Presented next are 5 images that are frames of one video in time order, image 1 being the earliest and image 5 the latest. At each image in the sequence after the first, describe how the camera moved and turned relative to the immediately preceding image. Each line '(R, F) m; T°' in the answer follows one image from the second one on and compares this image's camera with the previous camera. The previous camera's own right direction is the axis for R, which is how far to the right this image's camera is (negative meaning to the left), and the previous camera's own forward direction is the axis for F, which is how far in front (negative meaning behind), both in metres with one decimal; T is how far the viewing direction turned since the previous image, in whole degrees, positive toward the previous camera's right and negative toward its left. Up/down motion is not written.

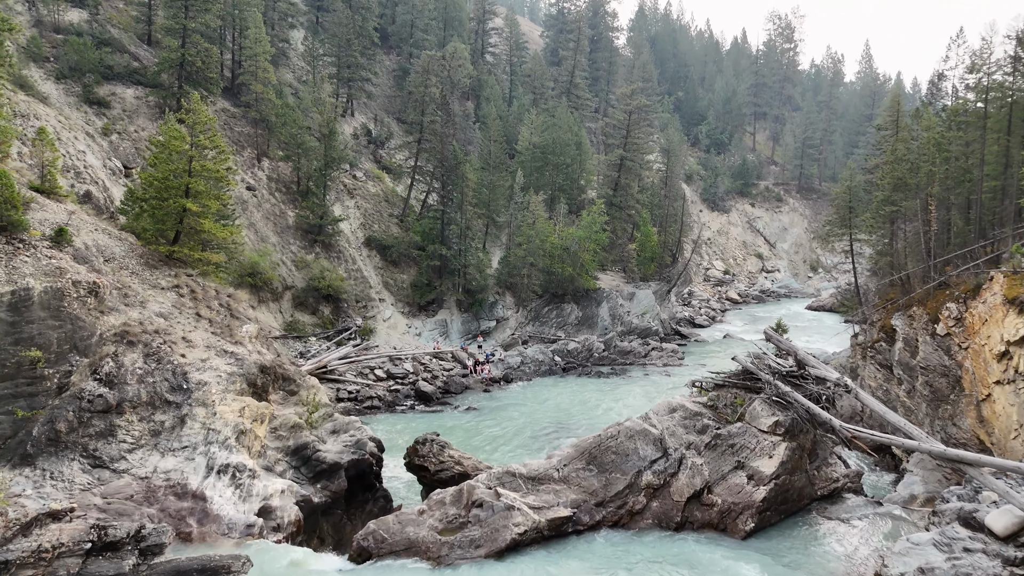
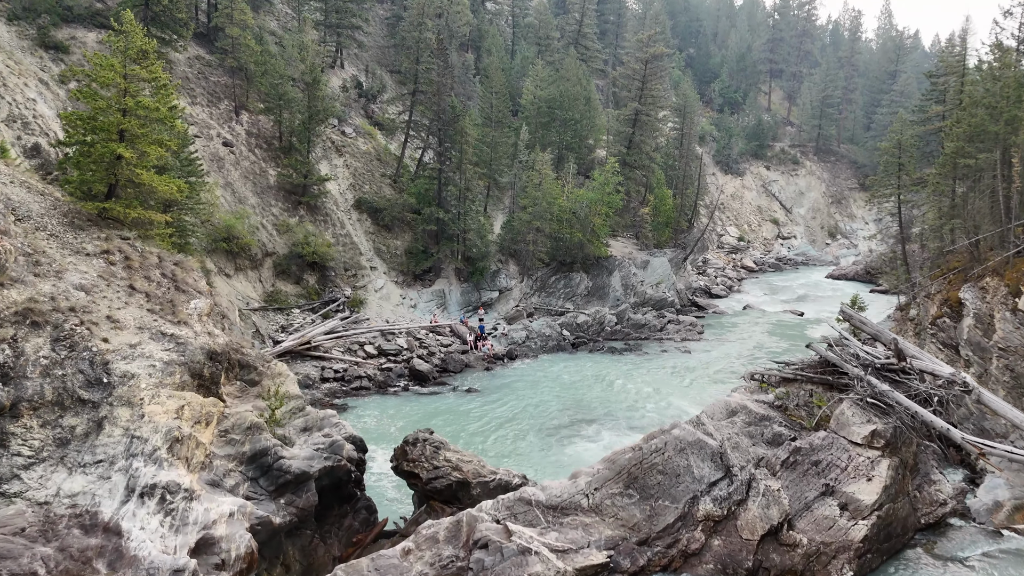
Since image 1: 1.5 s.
(-0.2, +2.8) m; 0°
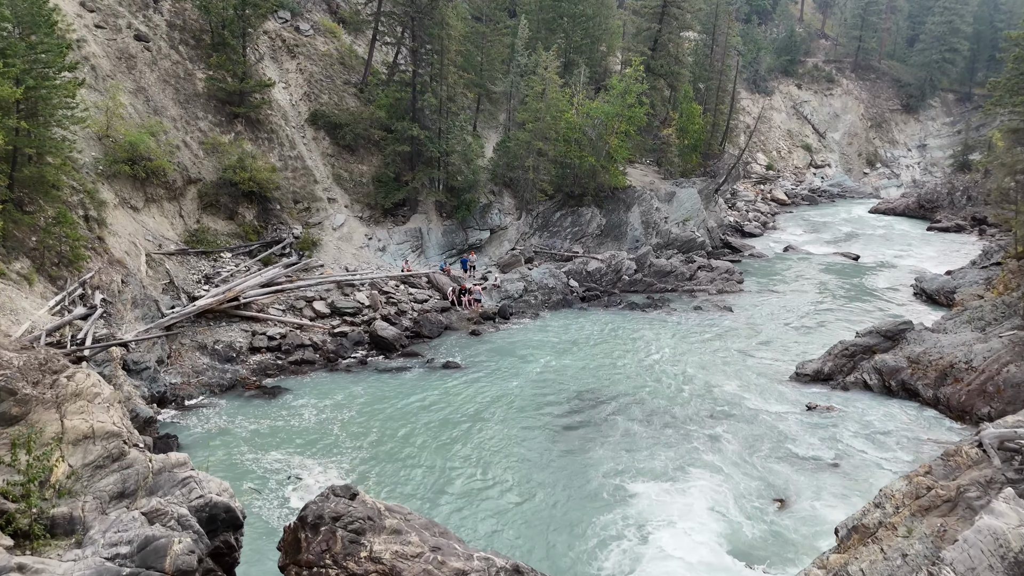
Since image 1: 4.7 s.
(+0.2, +5.8) m; 0°
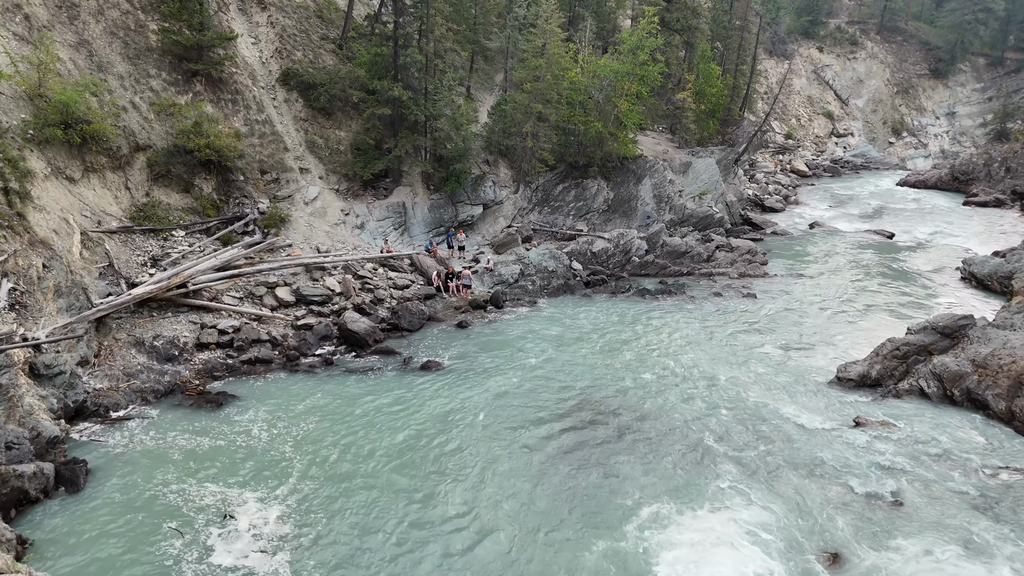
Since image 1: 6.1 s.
(+0.3, +2.5) m; 0°
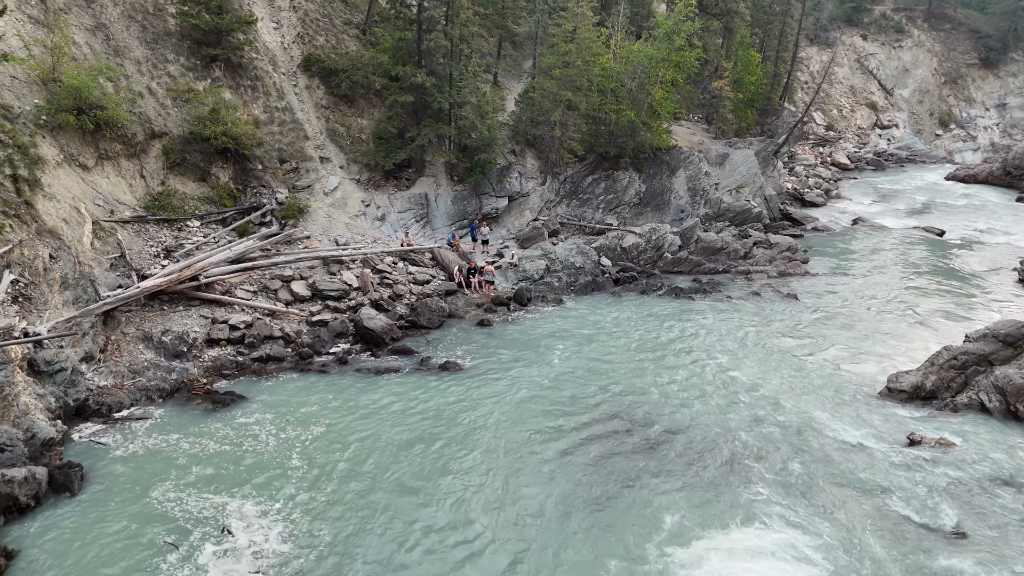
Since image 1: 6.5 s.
(+0.1, +0.8) m; -2°
